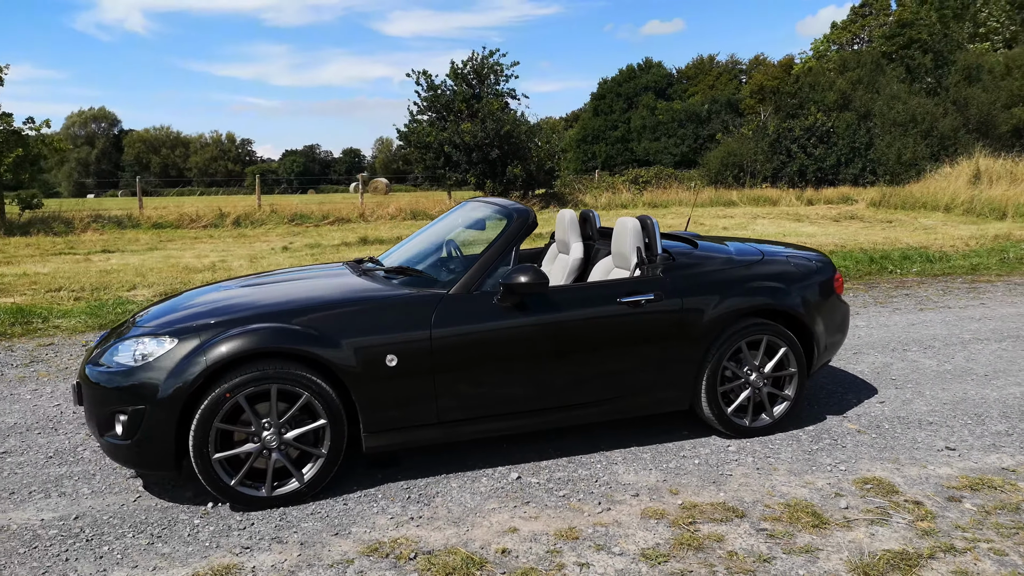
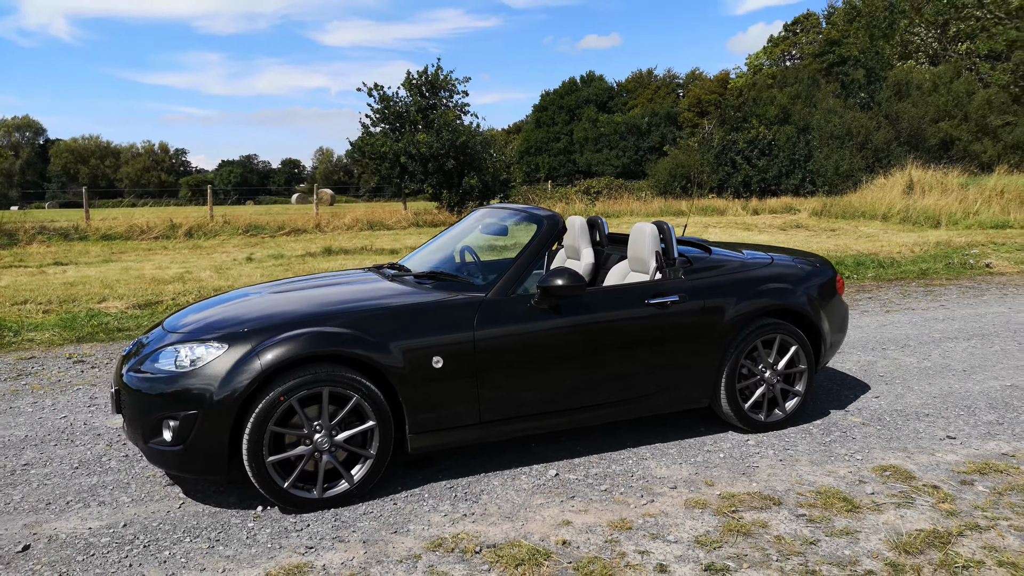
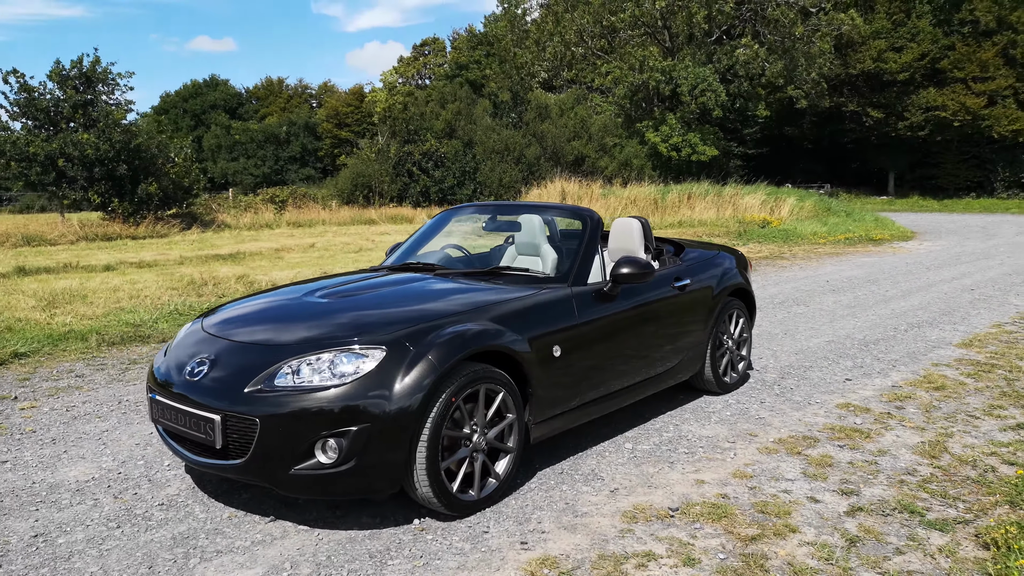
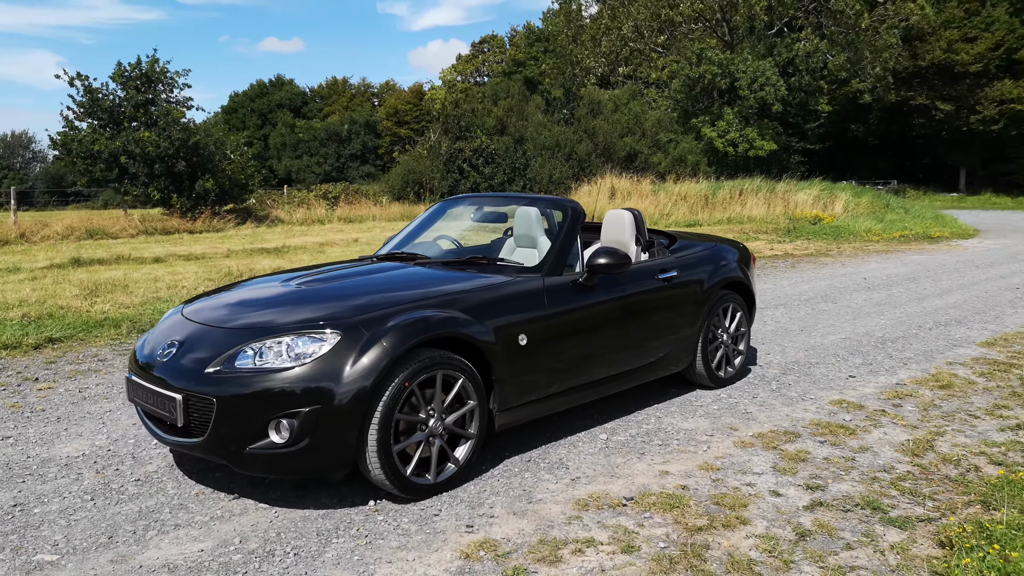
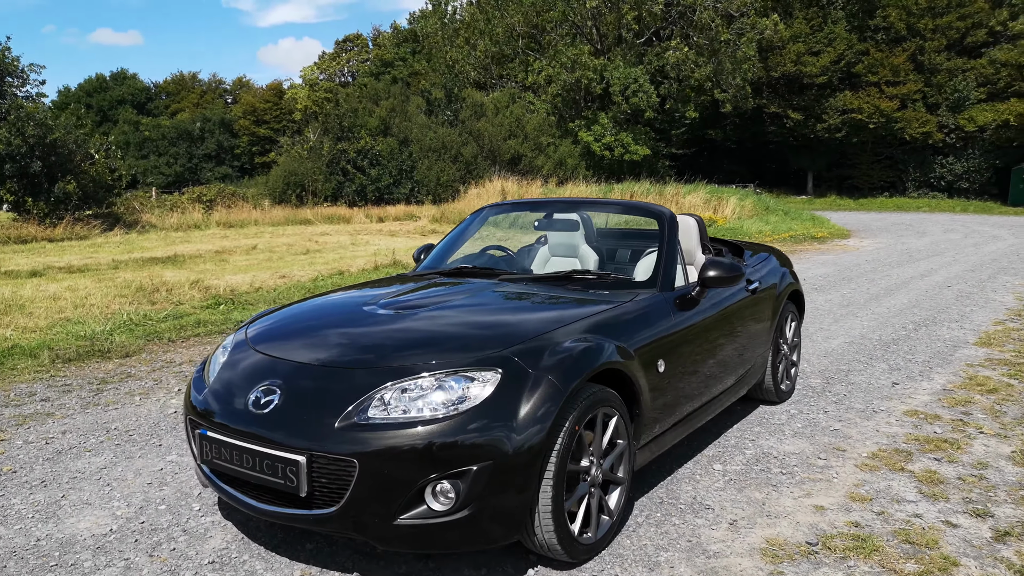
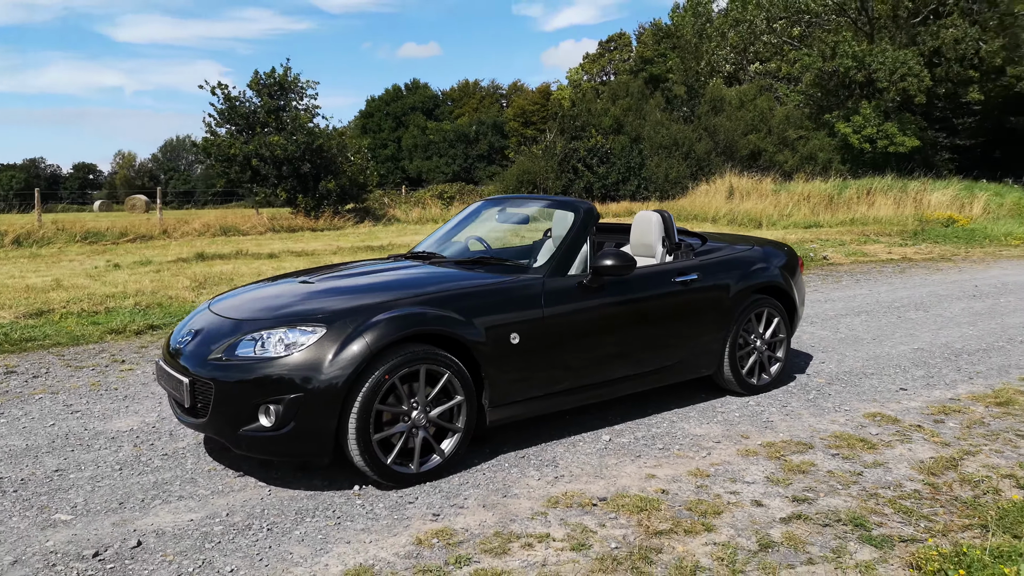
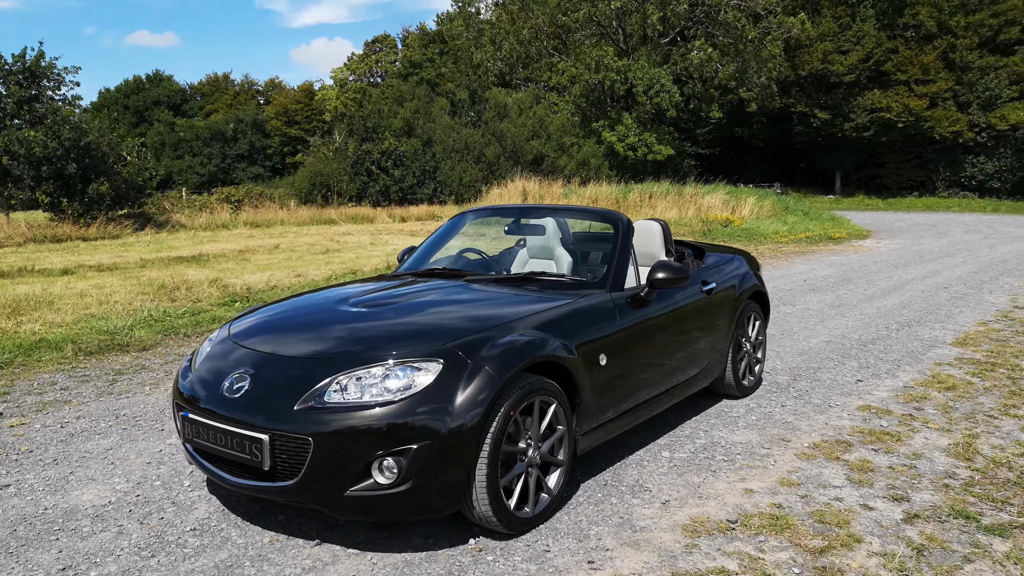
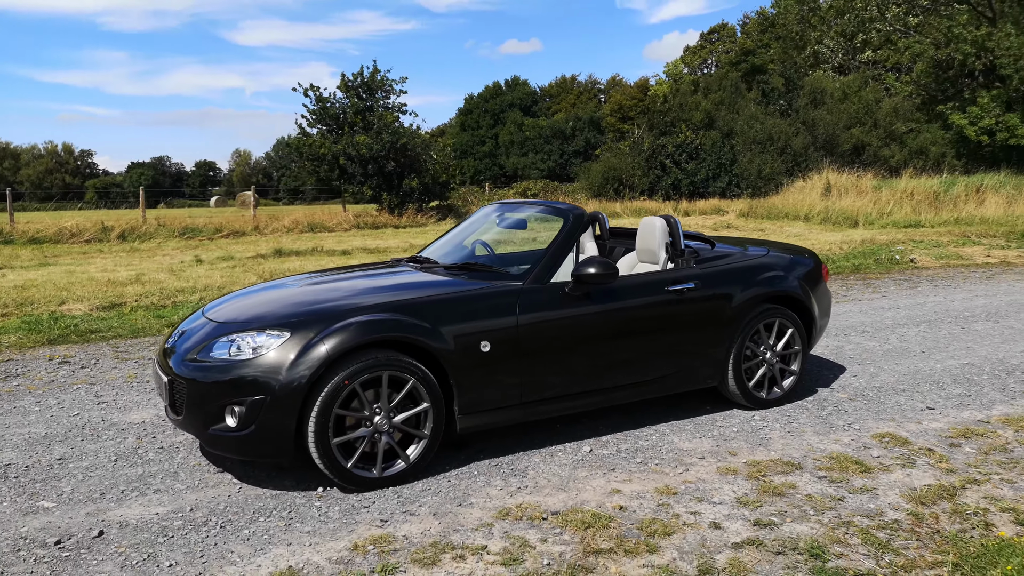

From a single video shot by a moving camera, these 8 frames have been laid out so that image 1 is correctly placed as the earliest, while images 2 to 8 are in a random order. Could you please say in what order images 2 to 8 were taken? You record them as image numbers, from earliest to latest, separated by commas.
2, 8, 6, 4, 3, 7, 5
